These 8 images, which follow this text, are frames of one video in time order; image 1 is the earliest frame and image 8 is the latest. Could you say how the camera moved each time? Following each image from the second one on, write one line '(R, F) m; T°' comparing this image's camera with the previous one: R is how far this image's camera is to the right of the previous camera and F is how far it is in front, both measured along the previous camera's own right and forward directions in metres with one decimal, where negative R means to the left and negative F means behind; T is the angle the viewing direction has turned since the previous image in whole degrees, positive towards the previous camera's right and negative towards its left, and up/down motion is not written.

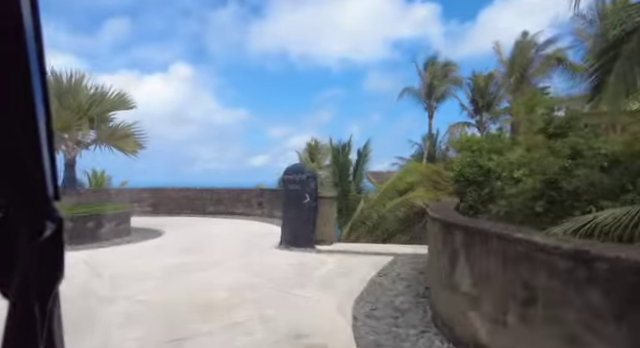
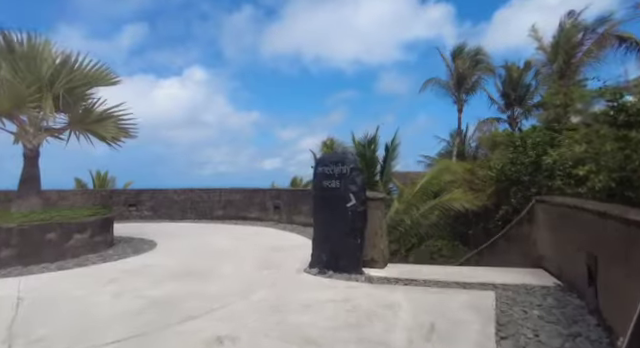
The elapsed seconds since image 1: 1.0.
(-0.4, +2.0) m; -2°
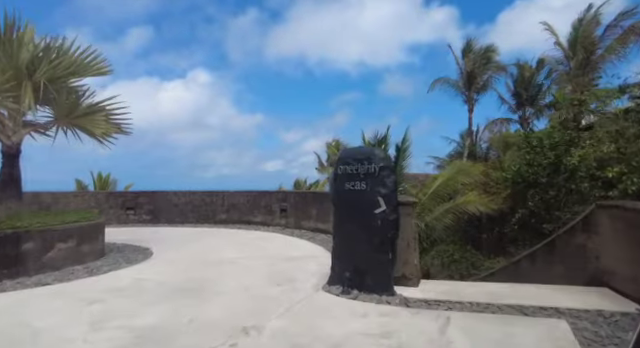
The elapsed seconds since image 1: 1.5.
(-0.2, +0.7) m; 0°
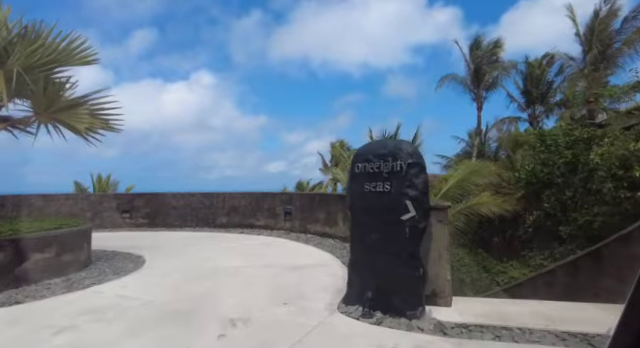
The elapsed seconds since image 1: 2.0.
(-0.1, +0.6) m; 0°
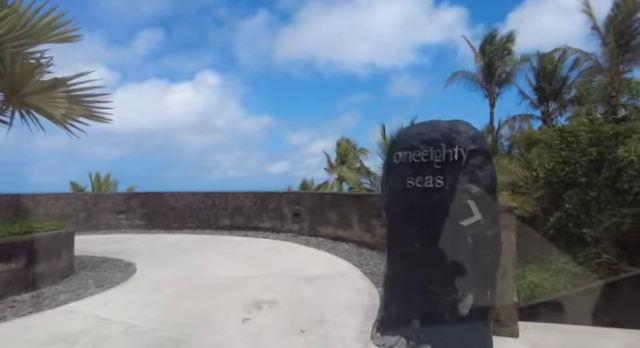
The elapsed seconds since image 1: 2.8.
(-0.2, +0.8) m; 0°
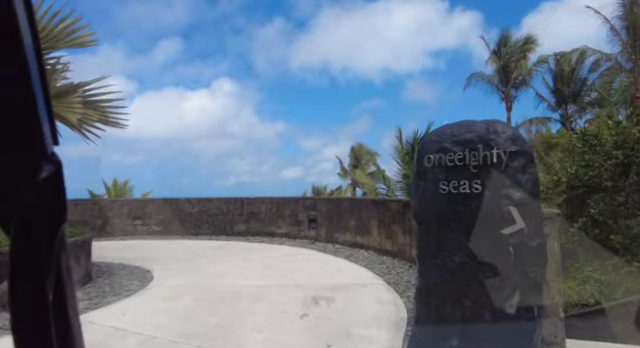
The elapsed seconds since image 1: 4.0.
(-0.1, +0.1) m; -2°
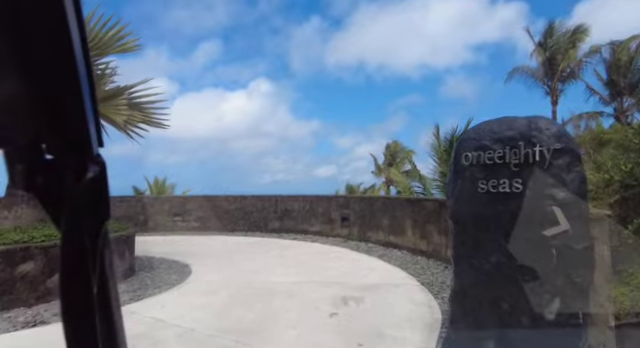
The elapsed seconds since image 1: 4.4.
(0.0, 0.0) m; -5°
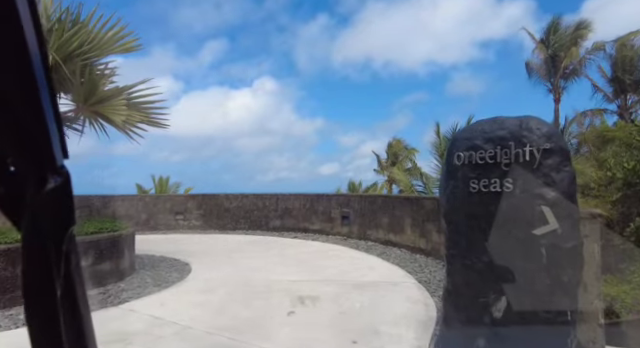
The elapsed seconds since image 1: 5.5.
(+0.1, 0.0) m; 0°
